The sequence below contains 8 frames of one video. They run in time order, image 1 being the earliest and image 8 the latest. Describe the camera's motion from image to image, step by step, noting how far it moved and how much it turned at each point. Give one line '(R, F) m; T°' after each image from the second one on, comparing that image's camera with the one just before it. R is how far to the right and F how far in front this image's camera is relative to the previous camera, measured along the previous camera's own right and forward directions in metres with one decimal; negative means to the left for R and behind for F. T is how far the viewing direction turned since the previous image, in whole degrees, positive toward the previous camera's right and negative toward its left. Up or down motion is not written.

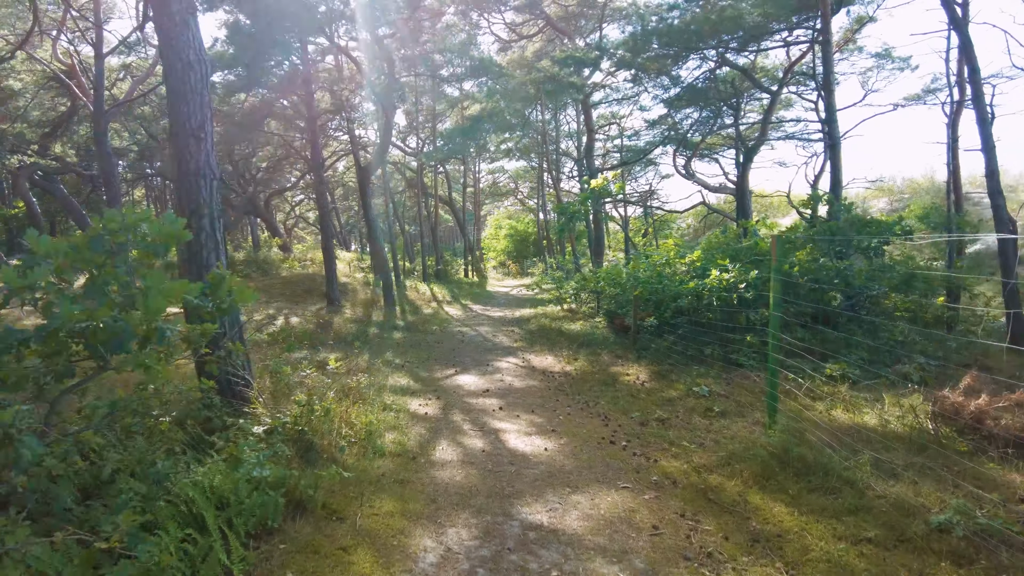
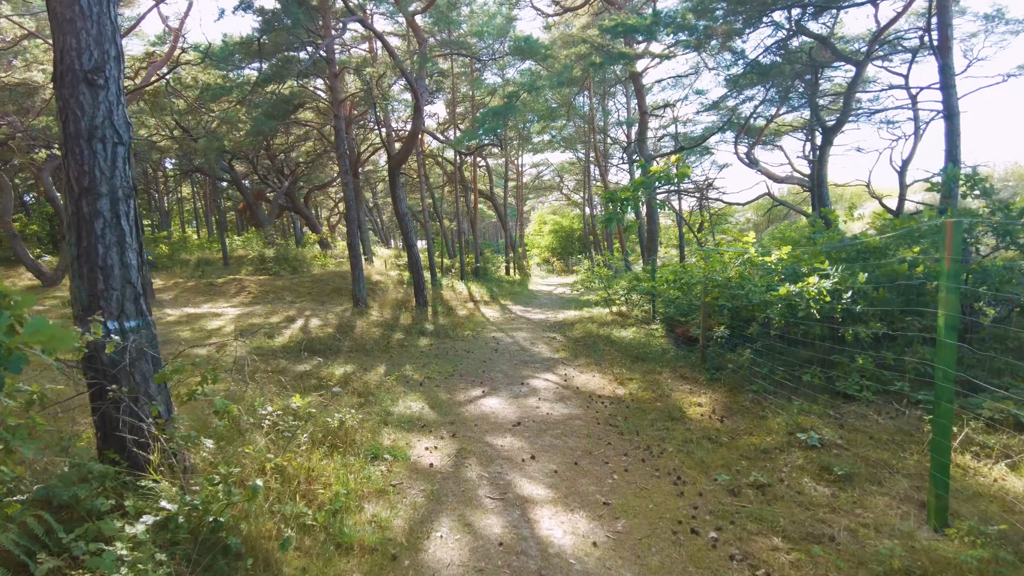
(+0.1, +1.3) m; -4°
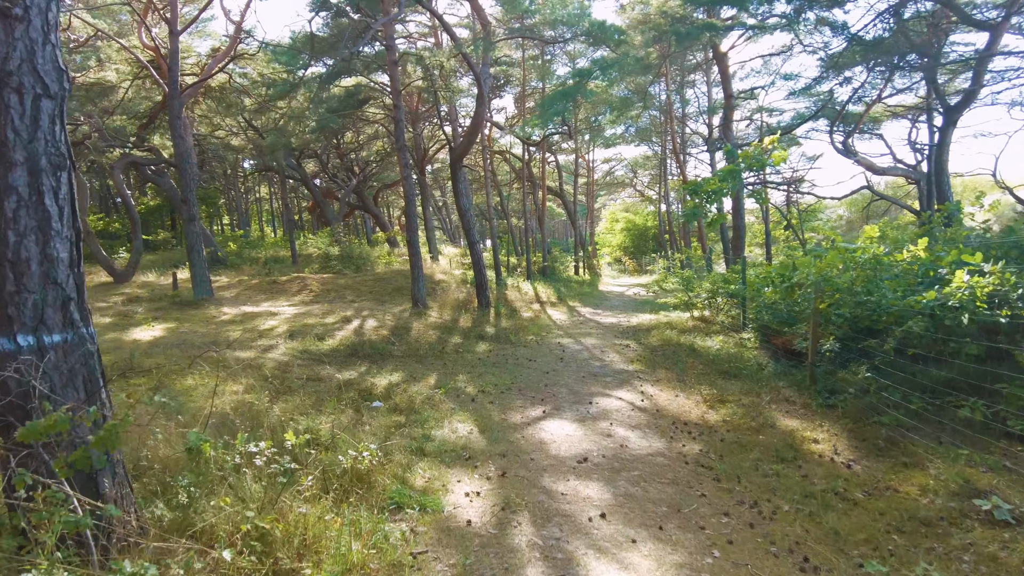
(0.0, +0.9) m; -6°
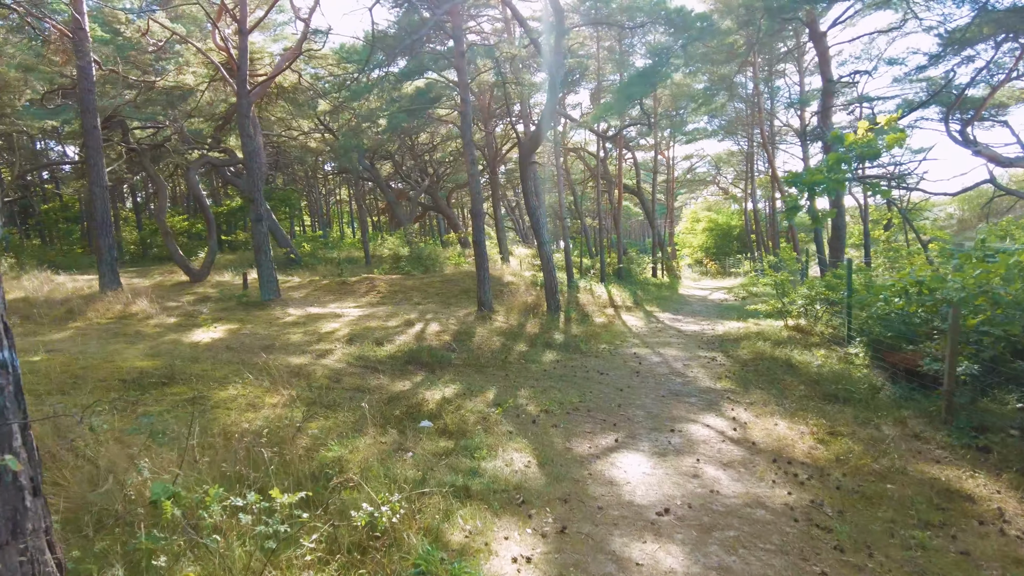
(+0.1, +0.7) m; -7°
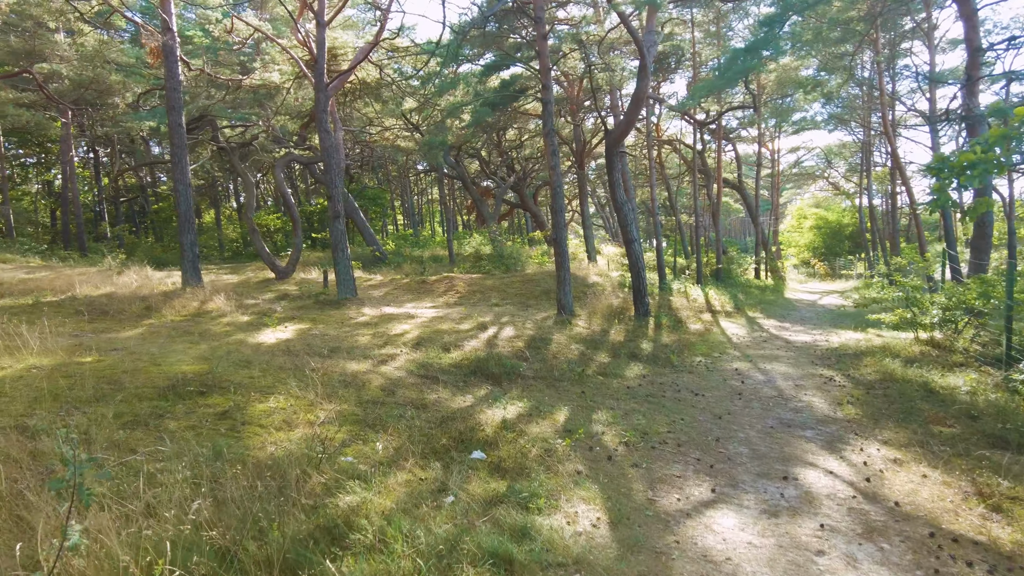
(+0.1, +0.8) m; -8°
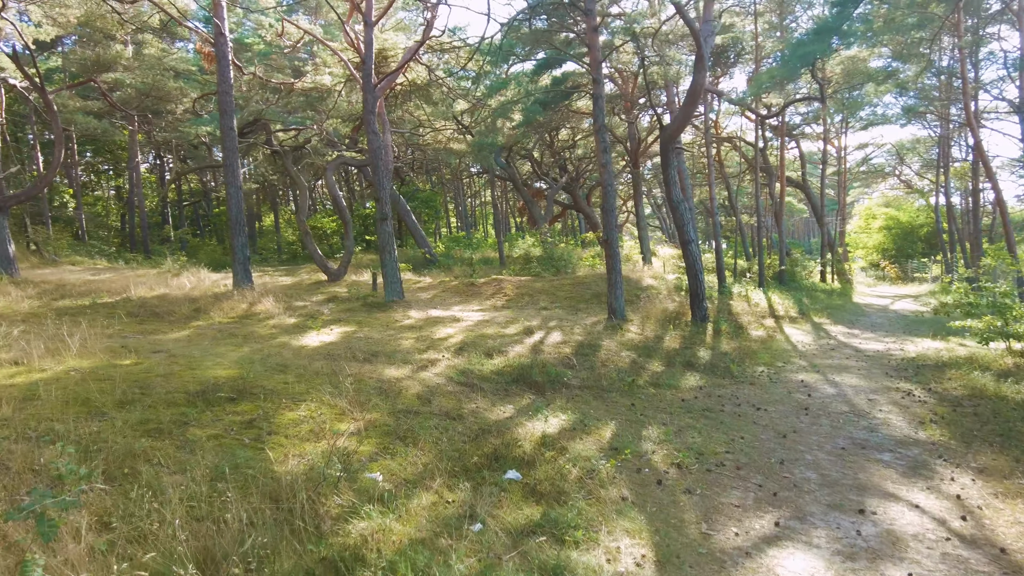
(+0.1, +0.3) m; -5°
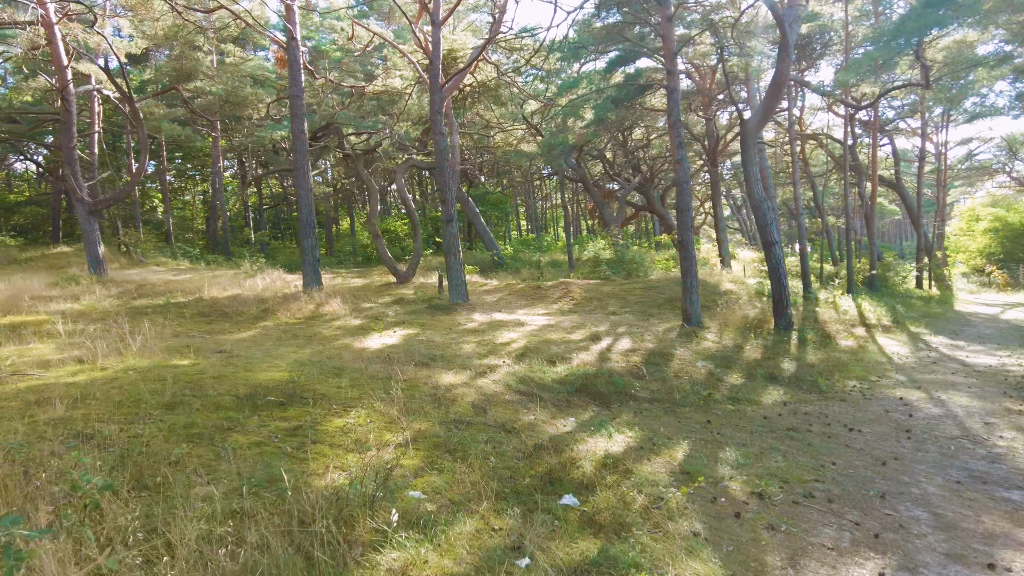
(+0.1, +0.3) m; -6°
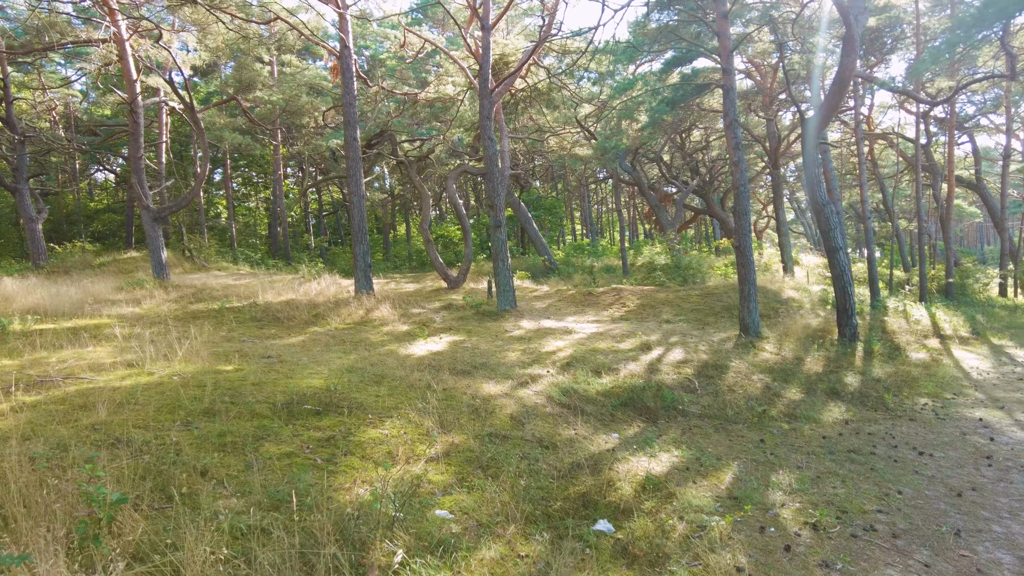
(+0.1, +0.2) m; -5°
